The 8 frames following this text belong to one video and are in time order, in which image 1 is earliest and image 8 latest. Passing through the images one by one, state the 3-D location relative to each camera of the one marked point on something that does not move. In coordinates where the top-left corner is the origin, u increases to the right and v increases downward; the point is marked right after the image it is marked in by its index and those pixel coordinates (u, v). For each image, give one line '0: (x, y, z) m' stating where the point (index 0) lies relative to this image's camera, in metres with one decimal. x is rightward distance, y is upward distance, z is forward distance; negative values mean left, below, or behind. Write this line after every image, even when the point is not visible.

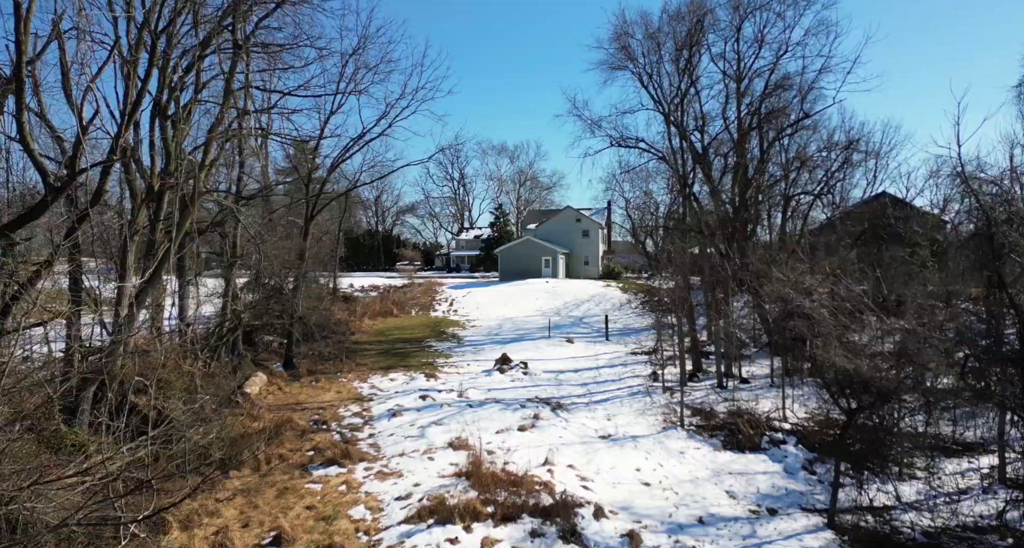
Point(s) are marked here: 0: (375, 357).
0: (-3.2, -1.9, +14.6) m
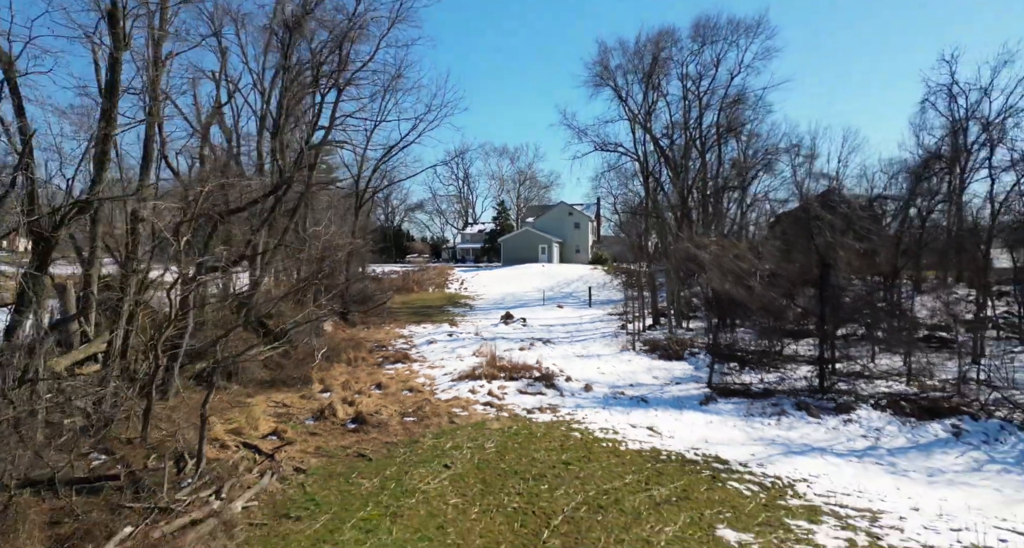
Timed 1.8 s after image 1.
0: (-3.2, -1.3, +18.7) m
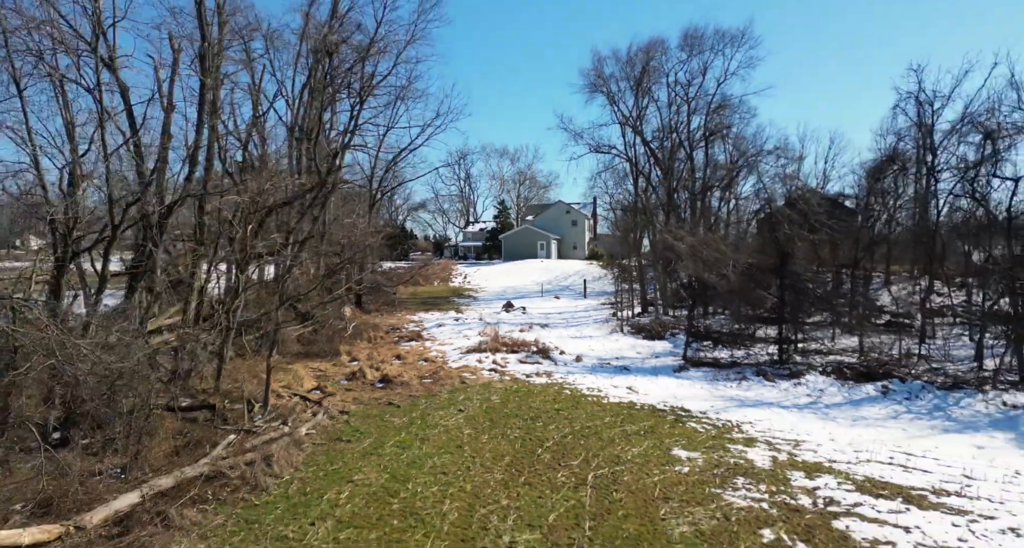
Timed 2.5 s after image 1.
0: (-3.1, -1.0, +20.3) m
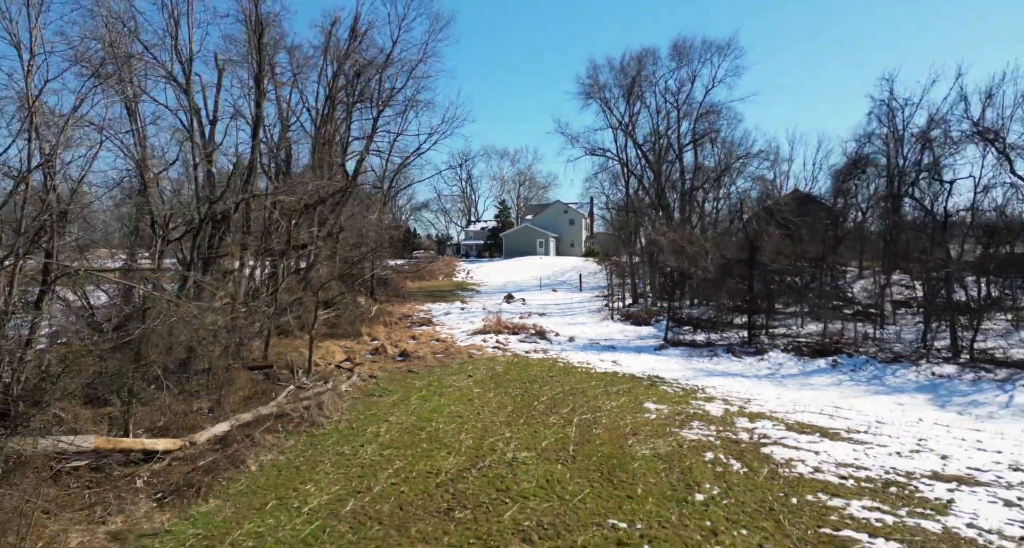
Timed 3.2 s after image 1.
0: (-3.1, -0.8, +21.8) m
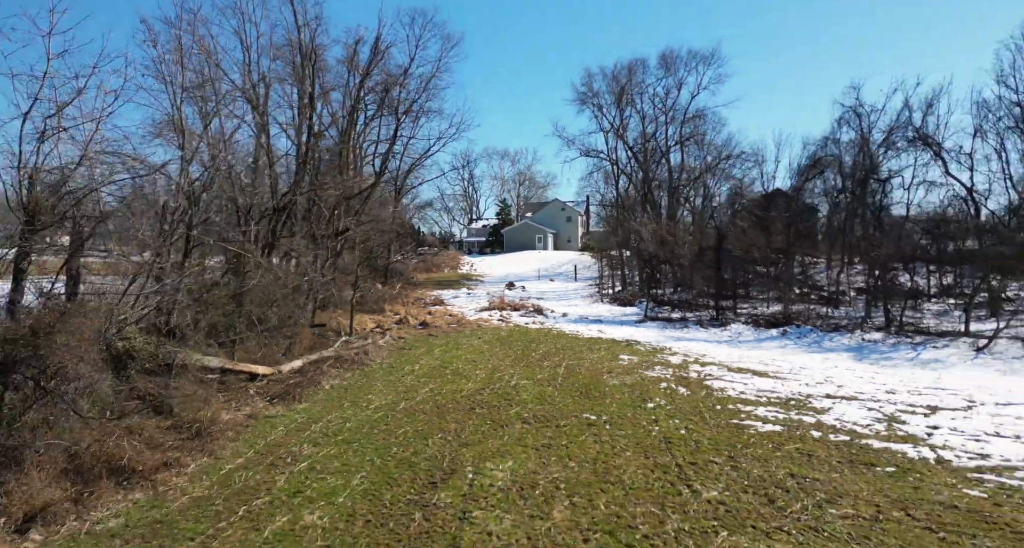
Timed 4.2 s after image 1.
0: (-3.1, -0.5, +24.0) m
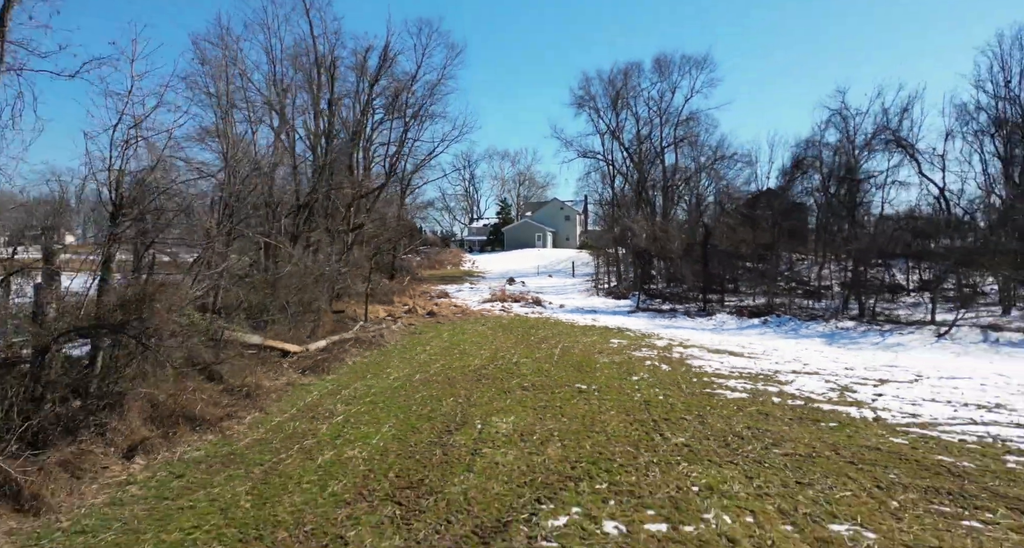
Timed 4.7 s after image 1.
0: (-3.1, -0.3, +25.1) m
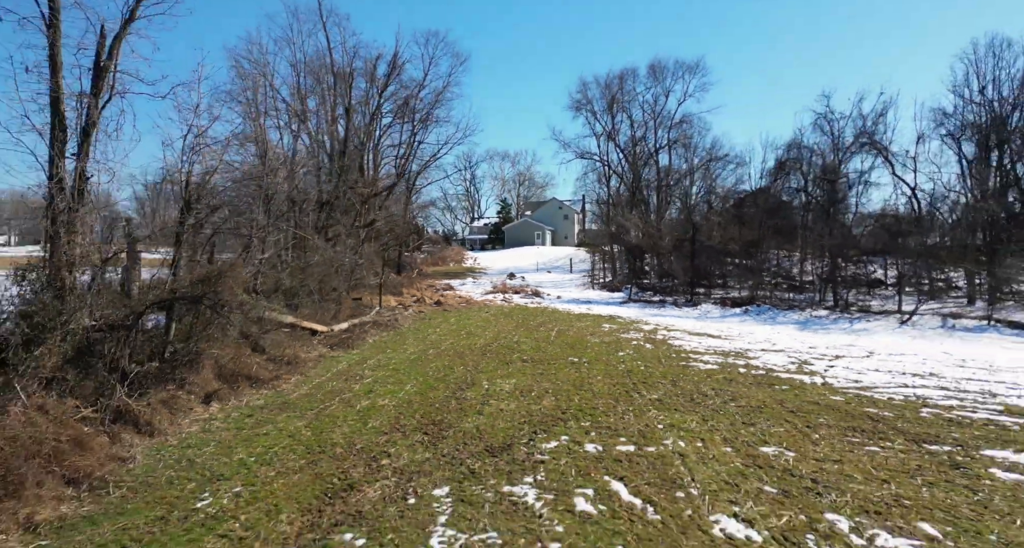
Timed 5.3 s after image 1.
0: (-3.1, -0.1, +26.4) m
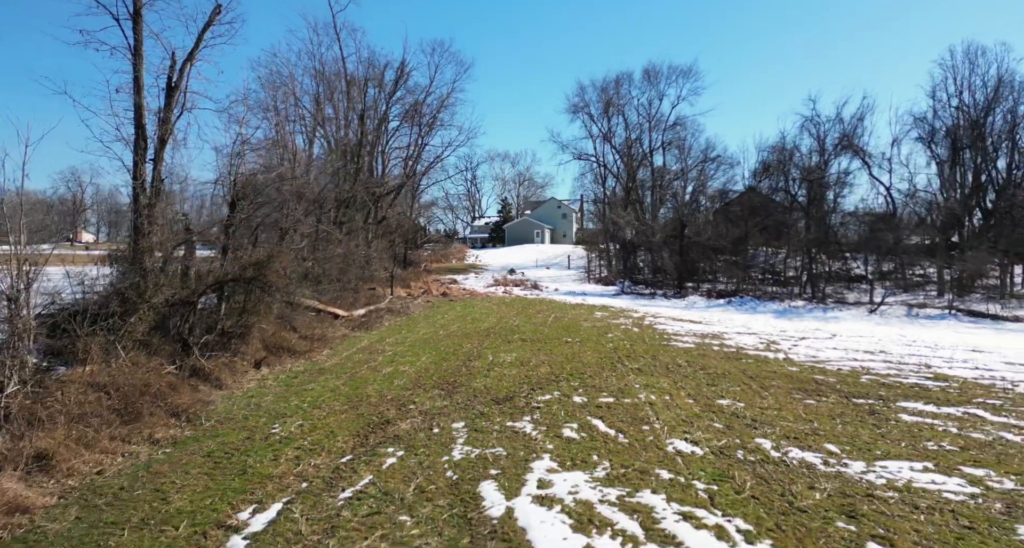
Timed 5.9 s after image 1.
0: (-3.1, +0.1, +27.6) m
